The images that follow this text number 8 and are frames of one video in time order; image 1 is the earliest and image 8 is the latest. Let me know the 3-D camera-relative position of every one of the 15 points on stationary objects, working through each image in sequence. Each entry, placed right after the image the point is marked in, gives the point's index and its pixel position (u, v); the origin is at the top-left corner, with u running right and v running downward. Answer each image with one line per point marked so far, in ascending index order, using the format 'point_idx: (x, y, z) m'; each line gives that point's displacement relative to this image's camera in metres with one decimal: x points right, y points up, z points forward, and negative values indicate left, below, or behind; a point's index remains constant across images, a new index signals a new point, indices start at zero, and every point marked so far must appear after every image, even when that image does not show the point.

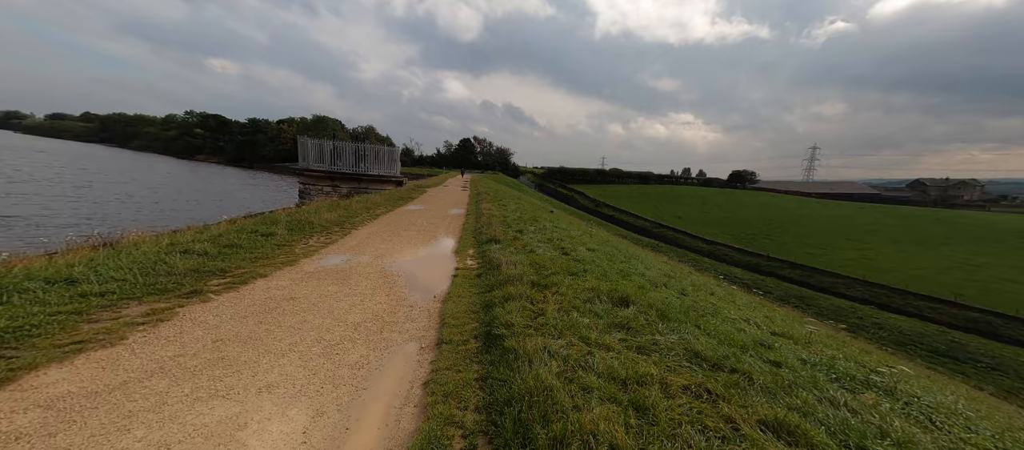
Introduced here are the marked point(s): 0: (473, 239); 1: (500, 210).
0: (-1.0, -0.4, +10.9) m
1: (-0.6, +0.6, +18.8) m
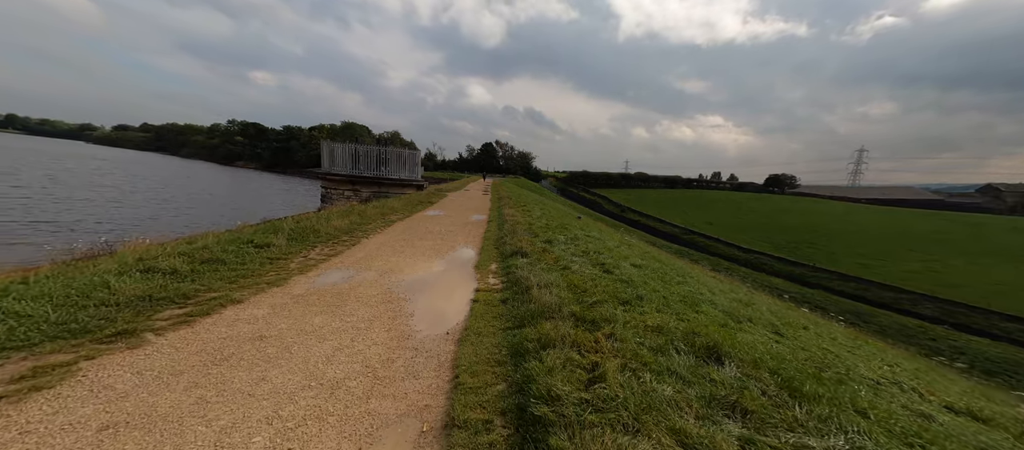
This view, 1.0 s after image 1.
0: (-0.4, -0.6, +9.5) m
1: (+0.5, +0.3, +17.4) m
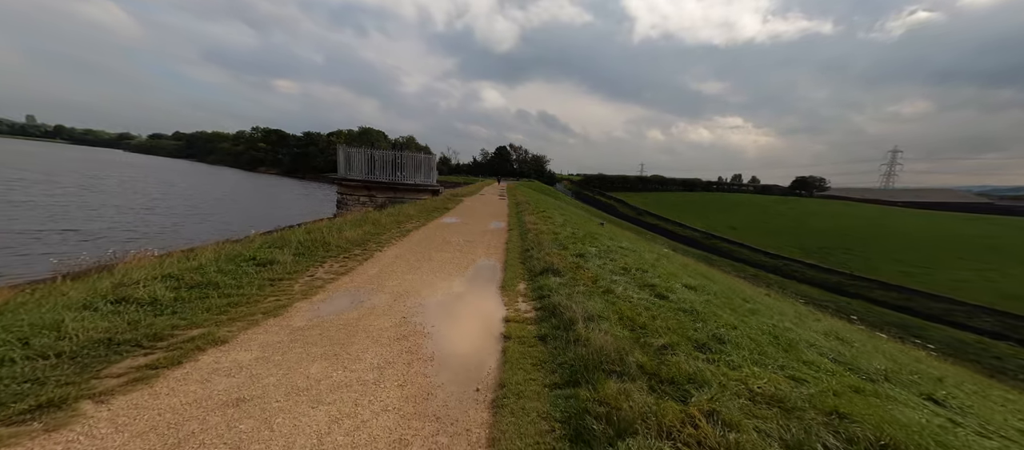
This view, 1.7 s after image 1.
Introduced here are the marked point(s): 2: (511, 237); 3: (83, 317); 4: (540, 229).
0: (+0.2, -0.9, +8.5) m
1: (+1.3, 0.0, +16.4) m
2: (+0.1, -0.4, +13.7) m
3: (-4.2, -0.9, +4.1) m
4: (+1.1, -0.2, +14.7) m
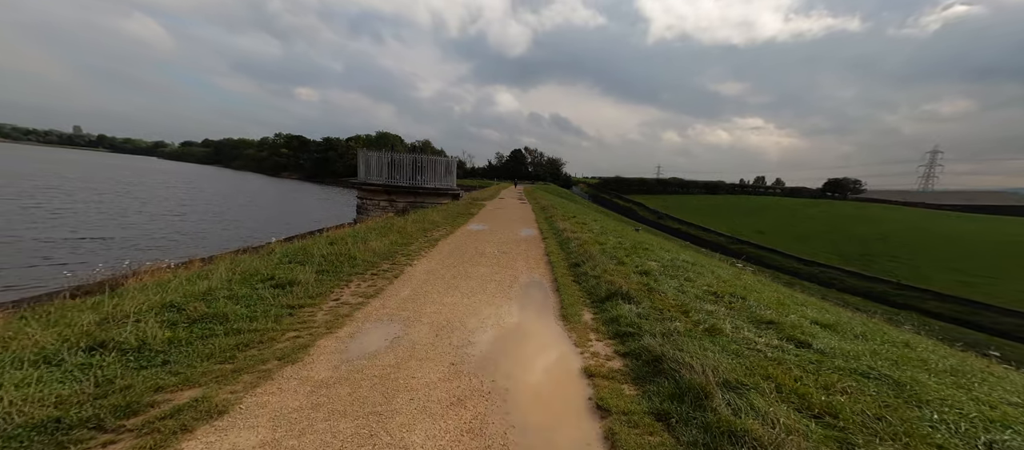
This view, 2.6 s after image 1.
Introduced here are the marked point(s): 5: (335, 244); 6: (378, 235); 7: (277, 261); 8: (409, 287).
0: (+1.1, -1.1, +7.3) m
1: (+2.5, -0.3, +15.1) m
2: (+1.2, -0.7, +12.5) m
3: (-3.4, -1.1, +3.0) m
4: (+2.3, -0.4, +13.4) m
5: (-4.7, -0.5, +11.0) m
6: (-4.0, -0.4, +12.5) m
7: (-4.9, -0.8, +8.6) m
8: (-1.9, -1.1, +7.5) m
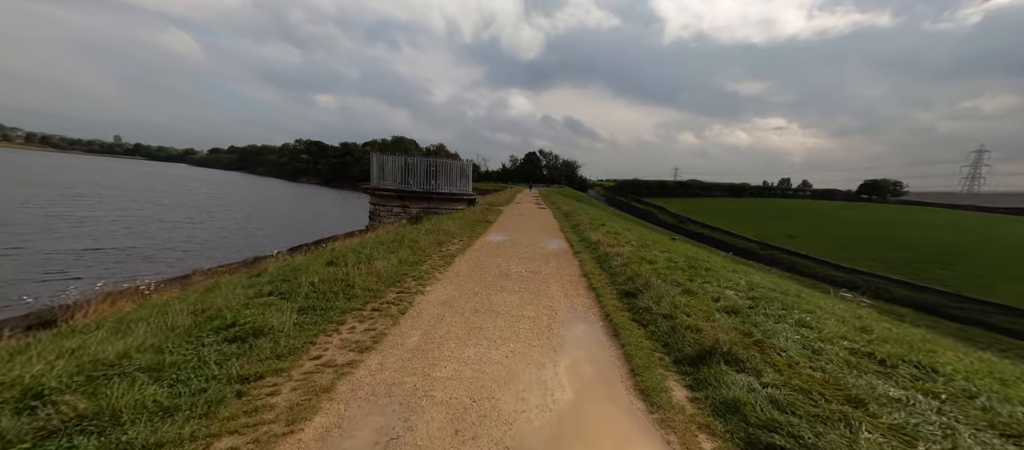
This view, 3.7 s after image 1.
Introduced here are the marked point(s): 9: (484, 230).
0: (+1.7, -1.4, +5.3) m
1: (+3.4, -0.6, +13.1) m
2: (+1.9, -1.0, +10.5) m
3: (-3.0, -1.4, +1.2) m
4: (+3.0, -0.8, +11.4) m
5: (-4.0, -0.9, +9.2) m
6: (-3.3, -0.7, +10.8) m
7: (-4.3, -1.1, +6.8) m
8: (-1.3, -1.4, +5.7) m
9: (-1.3, -0.2, +18.6) m
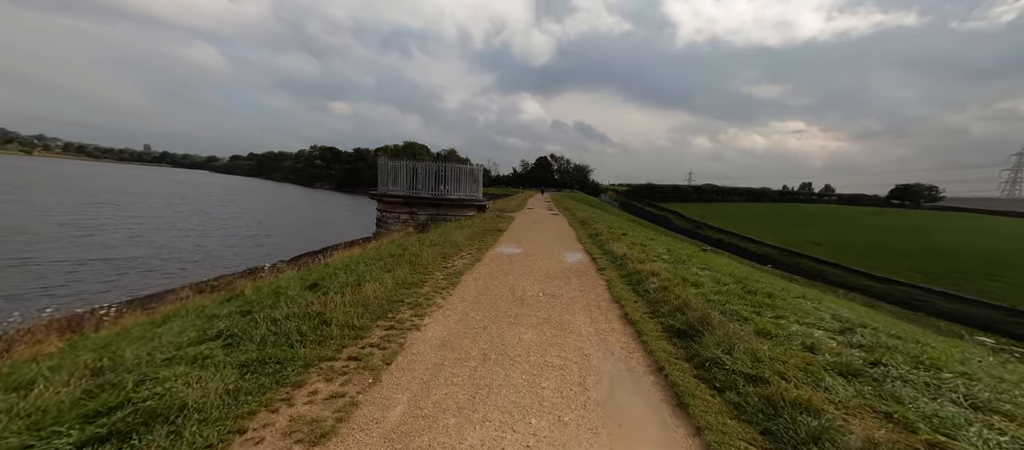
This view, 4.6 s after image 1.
0: (+1.9, -1.6, +3.7) m
1: (+3.8, -1.0, +11.4) m
2: (+2.3, -1.4, +8.9) m
3: (-2.9, -1.6, -0.3) m
4: (+3.4, -1.1, +9.7) m
5: (-3.7, -1.2, +7.7) m
6: (-2.9, -1.0, +9.2) m
7: (-4.0, -1.3, +5.3) m
8: (-1.1, -1.7, +4.1) m
9: (-0.7, -0.6, +17.0) m
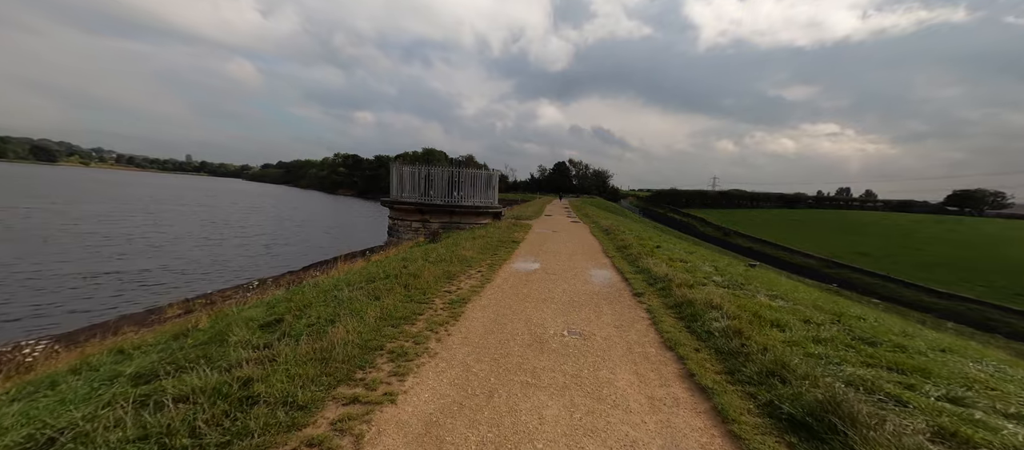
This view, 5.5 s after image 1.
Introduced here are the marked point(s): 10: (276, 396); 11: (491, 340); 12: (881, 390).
0: (+2.0, -1.9, +1.5) m
1: (+4.2, -1.3, +9.2) m
2: (+2.5, -1.7, +6.7) m
3: (-3.0, -1.7, -2.3) m
4: (+3.7, -1.4, +7.5) m
5: (-3.4, -1.4, +5.8) m
6: (-2.6, -1.3, +7.3) m
7: (-3.9, -1.6, +3.4) m
8: (-1.0, -1.9, +2.1) m
9: (-0.1, -1.0, +15.0) m
10: (-2.2, -1.5, +4.0) m
11: (-0.3, -1.7, +6.6) m
12: (+3.5, -1.6, +3.9) m
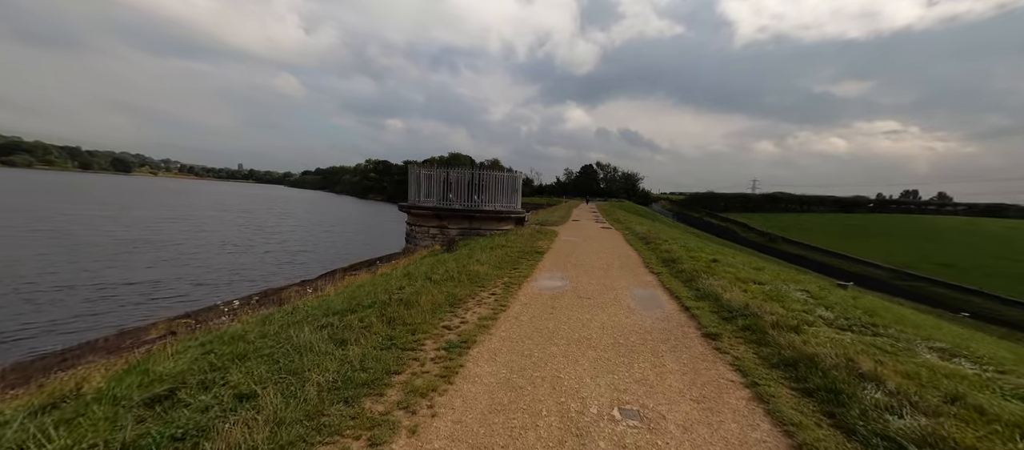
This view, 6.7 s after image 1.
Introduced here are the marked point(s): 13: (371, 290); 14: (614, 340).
0: (+1.8, -2.0, -1.3) m
1: (+4.5, -1.5, +6.2) m
2: (+2.7, -1.8, +3.9) m
3: (-3.3, -1.8, -4.7) m
4: (+4.0, -1.6, +4.6) m
5: (-3.3, -1.6, +3.4) m
6: (-2.3, -1.5, +4.8) m
7: (-3.9, -1.8, +1.0) m
8: (-1.1, -2.0, -0.5) m
9: (+0.6, -1.3, +12.3) m
10: (-2.2, -1.7, +1.5) m
11: (-0.2, -1.8, +3.9) m
12: (+3.5, -1.7, +1.1) m
13: (-3.7, -1.4, +10.1) m
14: (+1.7, -1.8, +7.0) m
